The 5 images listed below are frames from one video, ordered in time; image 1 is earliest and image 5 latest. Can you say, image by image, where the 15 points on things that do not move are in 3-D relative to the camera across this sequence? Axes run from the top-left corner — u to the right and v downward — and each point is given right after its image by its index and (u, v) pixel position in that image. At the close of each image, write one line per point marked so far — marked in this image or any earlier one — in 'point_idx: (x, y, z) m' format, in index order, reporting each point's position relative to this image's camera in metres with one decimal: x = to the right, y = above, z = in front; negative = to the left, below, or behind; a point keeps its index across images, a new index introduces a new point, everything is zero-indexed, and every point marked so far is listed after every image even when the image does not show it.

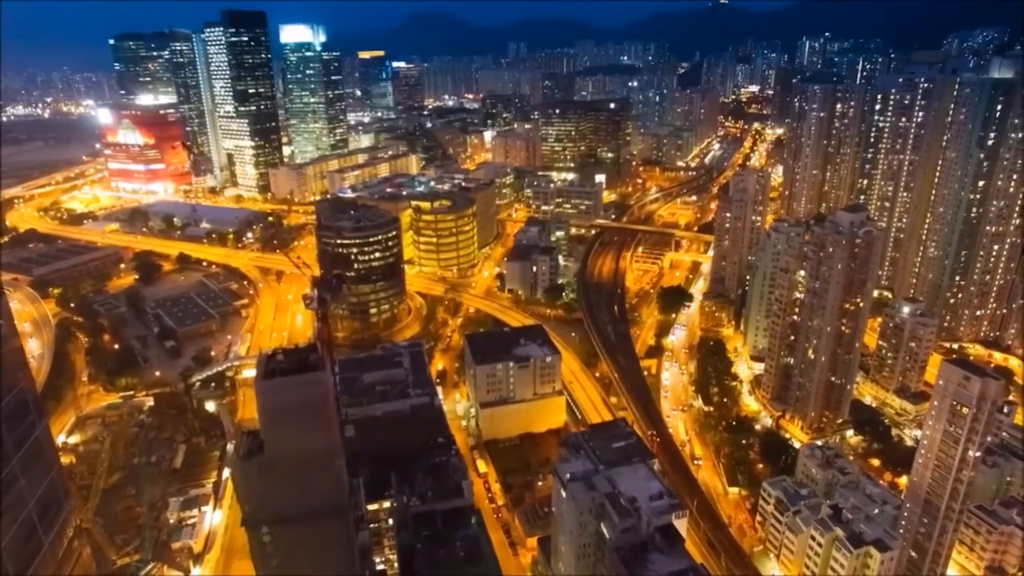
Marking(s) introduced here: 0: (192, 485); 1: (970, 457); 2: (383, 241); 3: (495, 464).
0: (-5.6, -3.5, +10.7) m
1: (+5.8, -2.1, +7.9) m
2: (-3.2, +1.1, +15.4) m
3: (-0.3, -3.3, +11.5) m
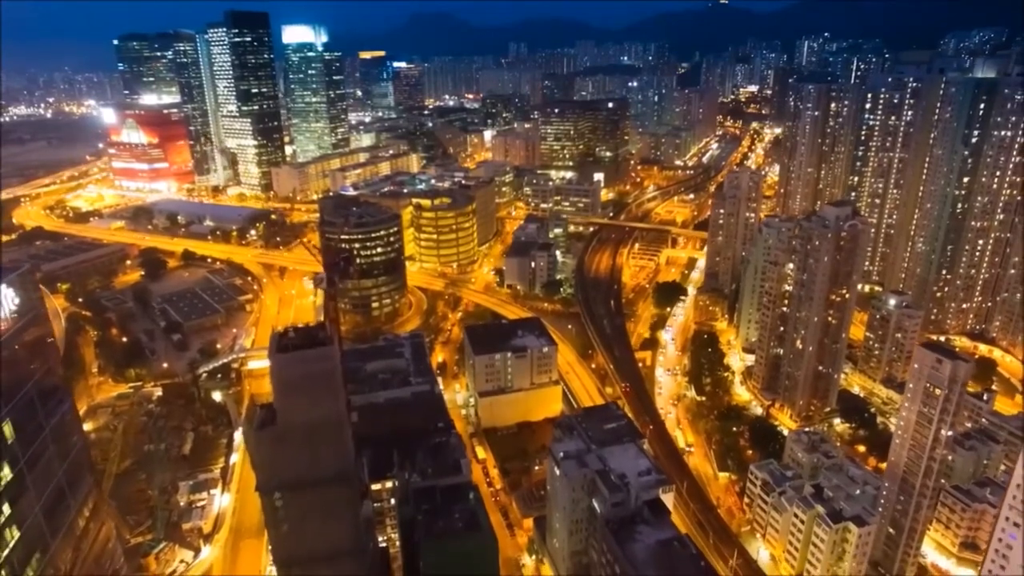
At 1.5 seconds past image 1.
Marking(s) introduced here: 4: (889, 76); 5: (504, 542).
0: (-5.6, -3.3, +11.1) m
1: (+5.8, -2.0, +8.3) m
2: (-3.3, +1.3, +15.9) m
3: (-0.4, -3.2, +12.0) m
4: (+8.0, +4.4, +12.9) m
5: (-0.1, -4.1, +9.9) m
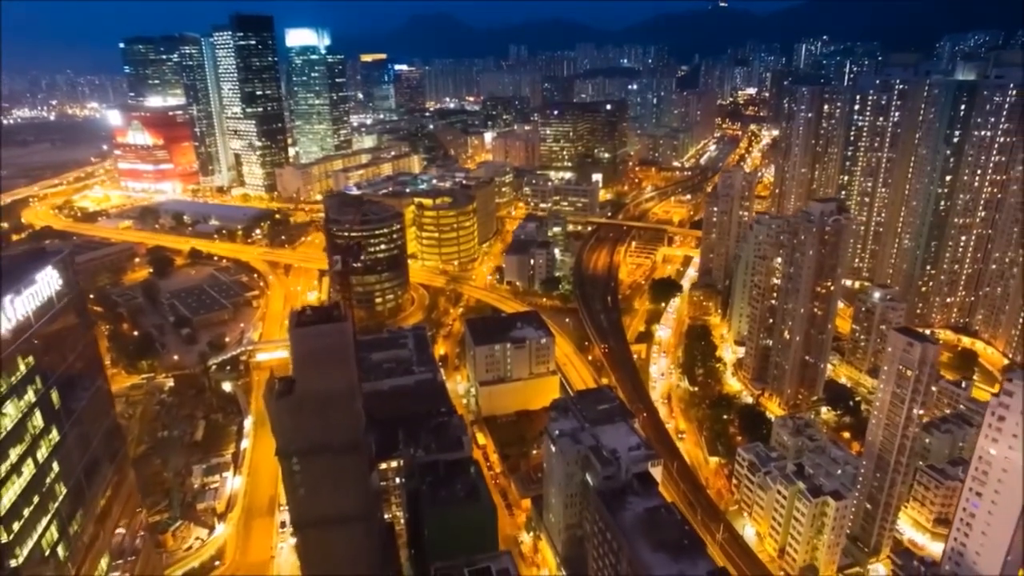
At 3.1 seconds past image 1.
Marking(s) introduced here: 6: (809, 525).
0: (-5.7, -3.2, +11.7) m
1: (+5.7, -1.8, +8.8) m
2: (-3.3, +1.4, +16.4) m
3: (-0.4, -3.0, +12.5) m
4: (+8.0, +4.6, +13.5) m
5: (-0.2, -3.9, +10.5) m
6: (+4.4, -3.5, +9.1) m
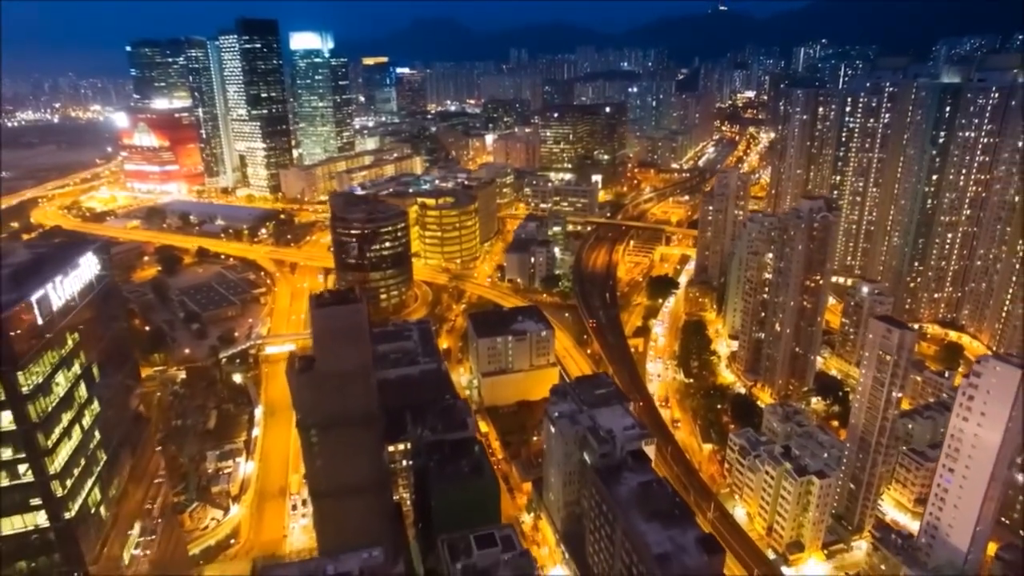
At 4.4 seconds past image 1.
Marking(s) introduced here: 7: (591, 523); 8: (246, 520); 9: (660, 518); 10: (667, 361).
0: (-5.6, -3.0, +12.2) m
1: (+5.8, -1.7, +9.4) m
2: (-3.2, +1.5, +17.0) m
3: (-0.4, -2.9, +13.0) m
4: (+8.0, +4.7, +14.1) m
5: (-0.1, -3.8, +11.0) m
6: (+4.4, -3.3, +9.6) m
7: (+1.1, -3.3, +8.8) m
8: (-4.4, -3.8, +10.3) m
9: (+1.8, -2.8, +7.6) m
10: (+3.8, -1.7, +15.3) m
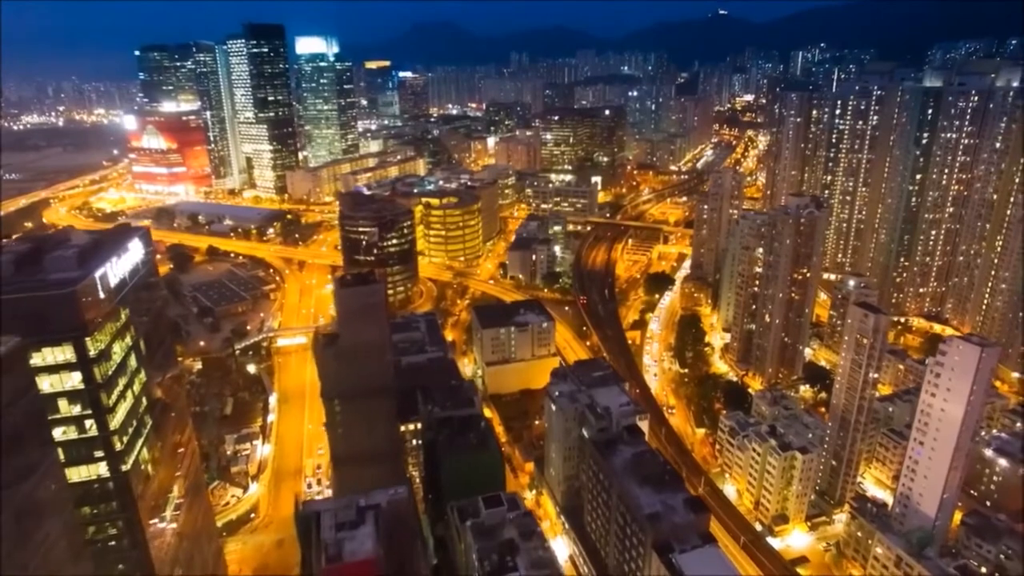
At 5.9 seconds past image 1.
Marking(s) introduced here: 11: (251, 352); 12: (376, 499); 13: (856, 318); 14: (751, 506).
0: (-5.6, -2.8, +12.9) m
1: (+5.8, -1.5, +10.1) m
2: (-3.2, +1.7, +17.7) m
3: (-0.3, -2.7, +13.8) m
4: (+8.1, +4.9, +14.8) m
5: (-0.1, -3.6, +11.7) m
6: (+4.4, -3.1, +10.3) m
7: (+1.2, -3.1, +9.5) m
8: (-4.4, -3.6, +11.0) m
9: (+1.9, -2.6, +8.3) m
10: (+3.9, -1.6, +16.0) m
11: (-6.6, -1.5, +15.7) m
12: (-1.2, -1.8, +5.3) m
13: (+5.7, -0.5, +10.3) m
14: (+4.2, -3.8, +10.9) m
